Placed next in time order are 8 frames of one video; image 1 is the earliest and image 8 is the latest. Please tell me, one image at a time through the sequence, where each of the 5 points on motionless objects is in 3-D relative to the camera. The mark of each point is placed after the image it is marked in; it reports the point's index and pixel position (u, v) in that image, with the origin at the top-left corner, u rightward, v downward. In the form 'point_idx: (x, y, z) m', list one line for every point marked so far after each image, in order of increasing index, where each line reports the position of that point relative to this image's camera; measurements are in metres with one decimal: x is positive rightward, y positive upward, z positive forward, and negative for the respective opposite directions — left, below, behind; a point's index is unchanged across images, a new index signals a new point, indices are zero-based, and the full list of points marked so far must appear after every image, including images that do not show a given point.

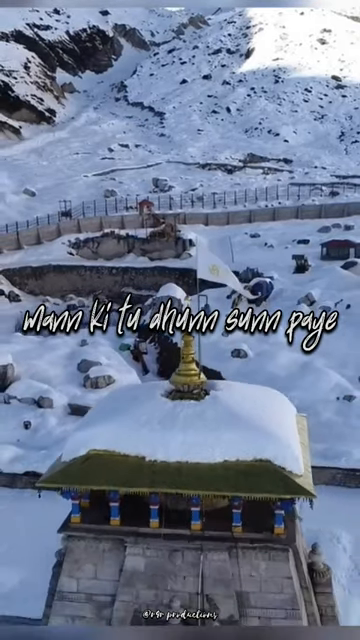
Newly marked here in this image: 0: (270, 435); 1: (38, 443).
0: (+0.5, -0.6, +4.7) m
1: (-2.5, -2.1, +14.9) m
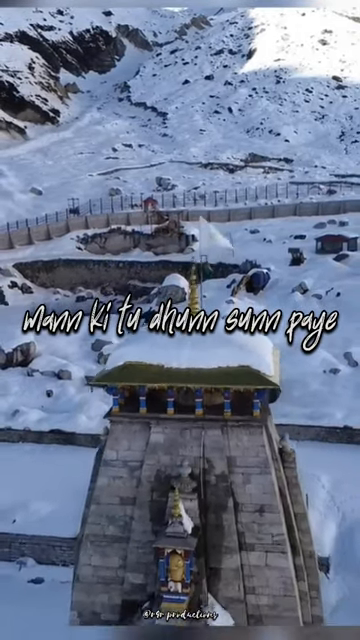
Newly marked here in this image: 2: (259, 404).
0: (+0.5, -0.2, +6.7) m
1: (-2.4, -1.7, +16.9) m
2: (+0.6, -0.7, +6.6) m
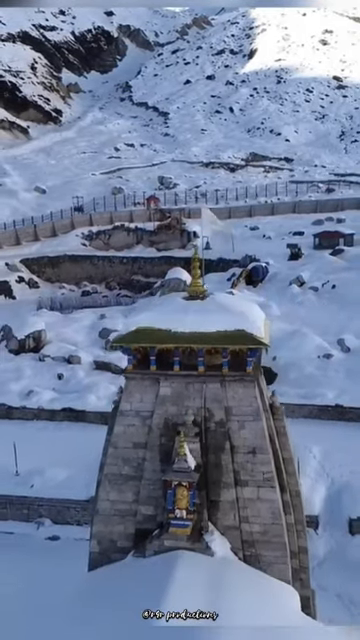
0: (+0.6, 0.0, +7.9) m
1: (-2.3, -1.4, +18.1) m
2: (+0.7, -0.4, +7.8) m
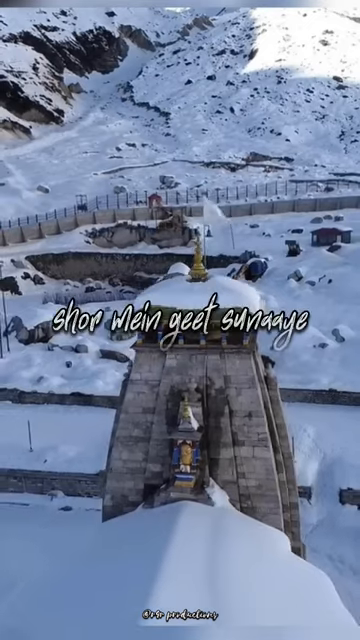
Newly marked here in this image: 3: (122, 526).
0: (+0.6, +0.2, +8.9) m
1: (-2.3, -1.2, +19.1) m
2: (+0.7, -0.2, +8.8) m
3: (-0.6, -2.1, +8.6) m
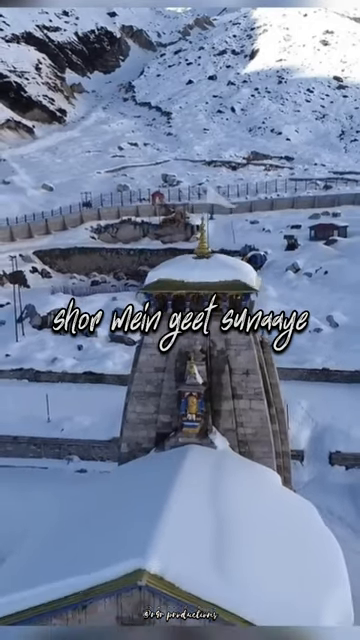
0: (+0.7, +0.6, +10.2) m
1: (-2.2, -0.9, +20.5) m
2: (+0.8, +0.2, +10.2) m
3: (-0.5, -1.7, +10.0) m
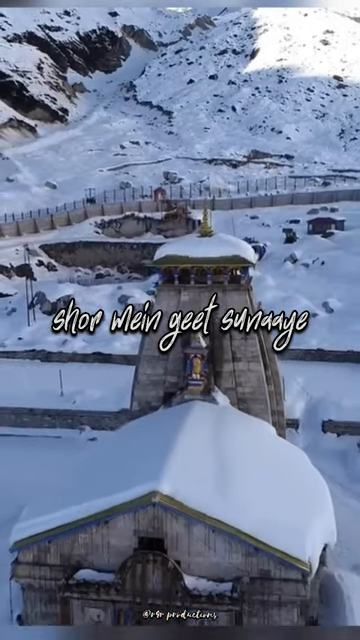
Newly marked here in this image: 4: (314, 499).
0: (+0.8, +1.0, +11.4) m
1: (-2.1, -0.5, +21.7) m
2: (+0.9, +0.6, +11.4) m
3: (-0.4, -1.3, +11.2) m
4: (+1.4, -1.9, +8.9) m
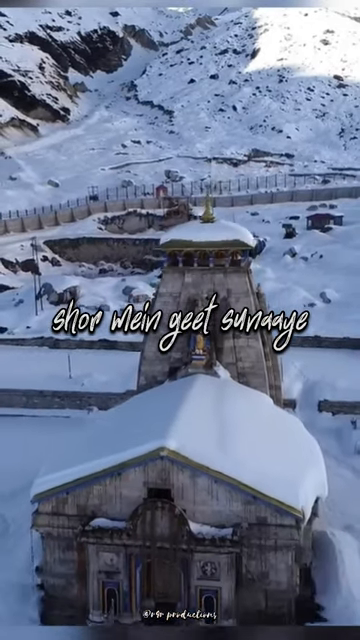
0: (+0.8, +1.3, +12.3) m
1: (-2.0, -0.2, +22.5) m
2: (+0.9, +0.9, +12.2) m
3: (-0.4, -1.0, +12.0) m
4: (+1.5, -1.6, +9.8) m
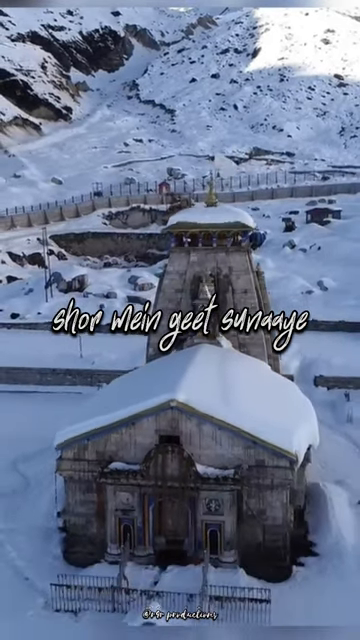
0: (+0.9, +1.7, +13.4) m
1: (-1.9, +0.2, +23.7) m
2: (+1.0, +1.2, +13.3) m
3: (-0.3, -0.6, +13.1) m
4: (+1.6, -1.2, +10.9) m
